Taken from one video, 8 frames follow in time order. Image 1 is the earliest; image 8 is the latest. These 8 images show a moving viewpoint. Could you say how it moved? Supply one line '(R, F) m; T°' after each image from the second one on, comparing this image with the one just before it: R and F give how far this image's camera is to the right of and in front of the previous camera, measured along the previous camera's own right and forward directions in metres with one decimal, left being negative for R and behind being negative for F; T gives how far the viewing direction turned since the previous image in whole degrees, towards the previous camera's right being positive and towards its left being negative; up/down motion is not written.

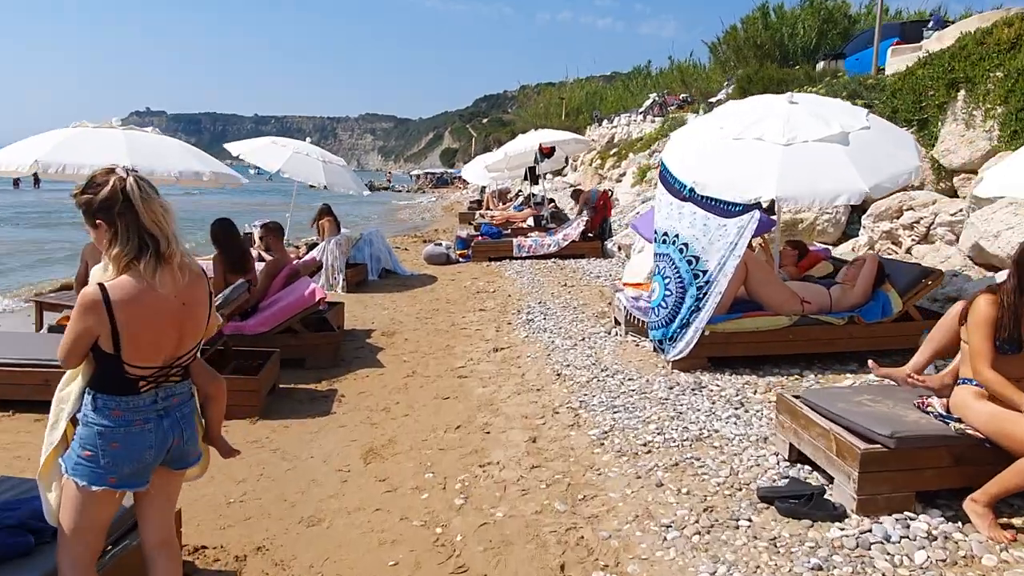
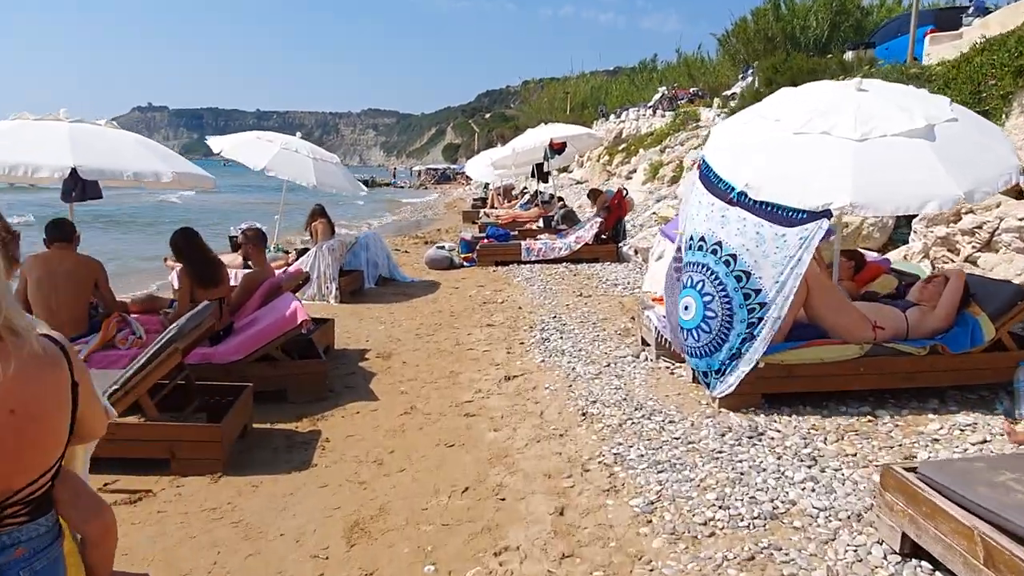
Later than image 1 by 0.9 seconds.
(-0.1, +1.0) m; 0°
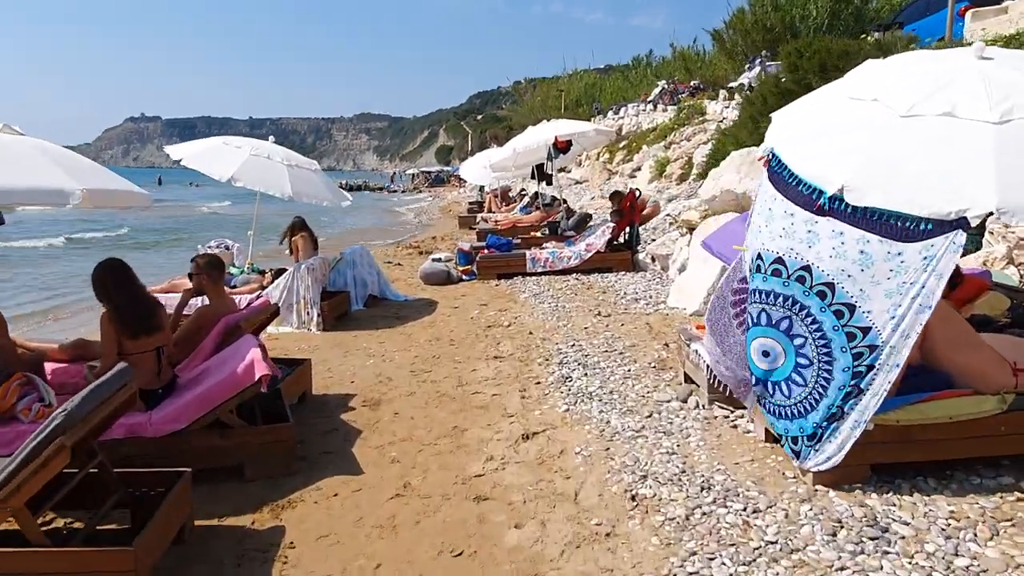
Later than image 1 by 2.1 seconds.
(-0.1, +1.3) m; 0°
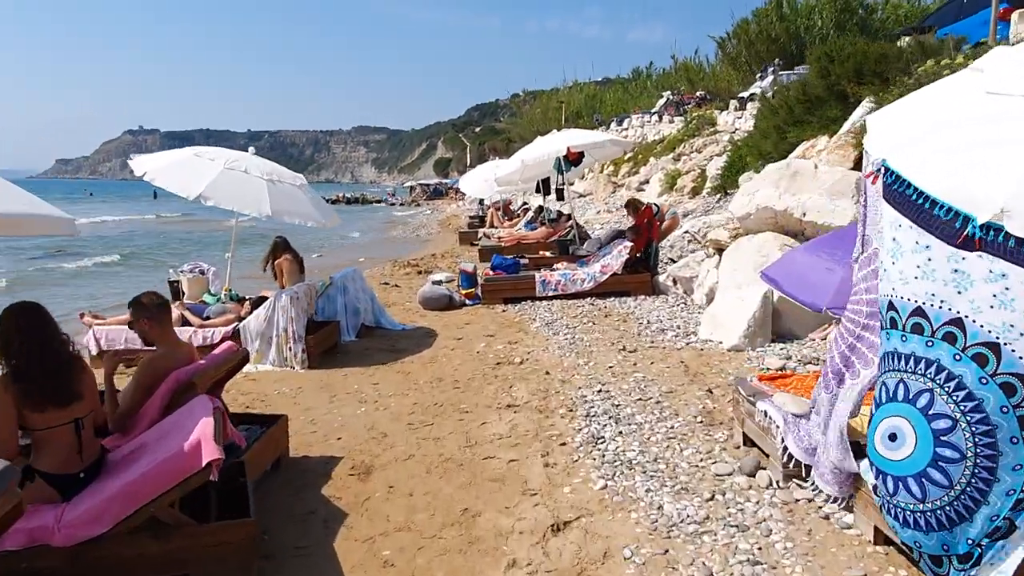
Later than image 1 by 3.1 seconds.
(-0.2, +1.1) m; 0°
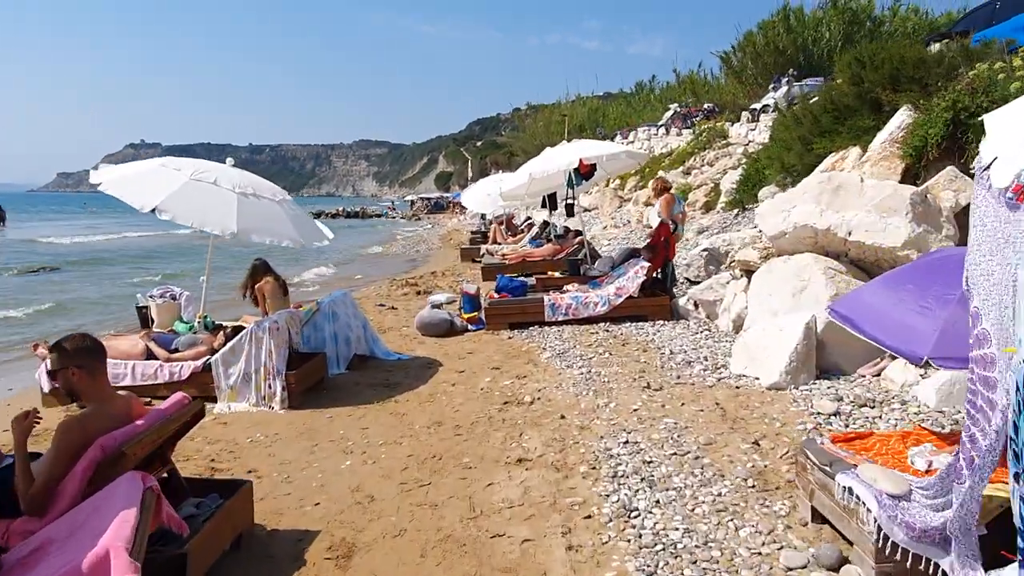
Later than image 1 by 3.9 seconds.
(-0.1, +0.9) m; 0°
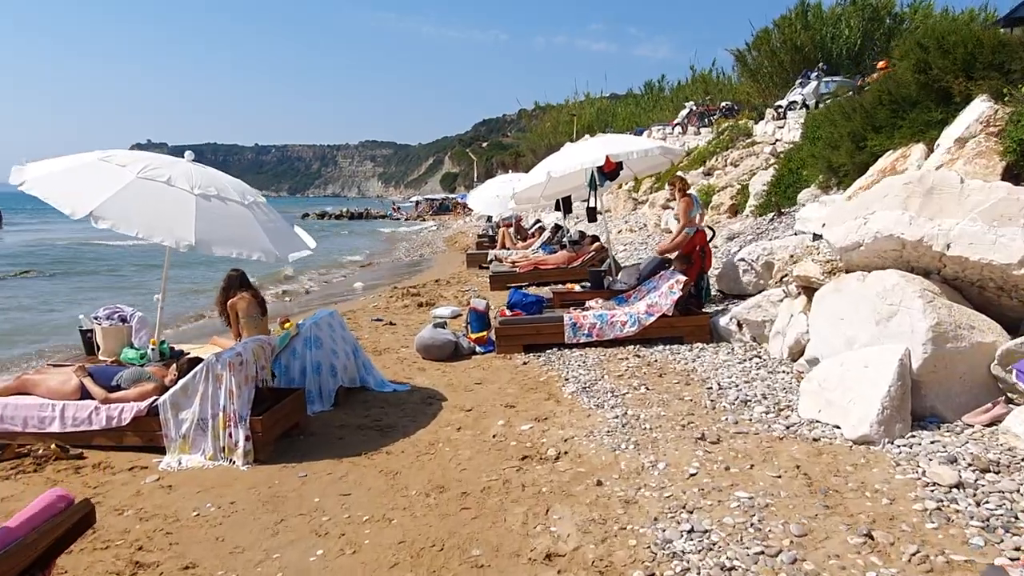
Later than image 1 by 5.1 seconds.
(-0.1, +1.3) m; 0°
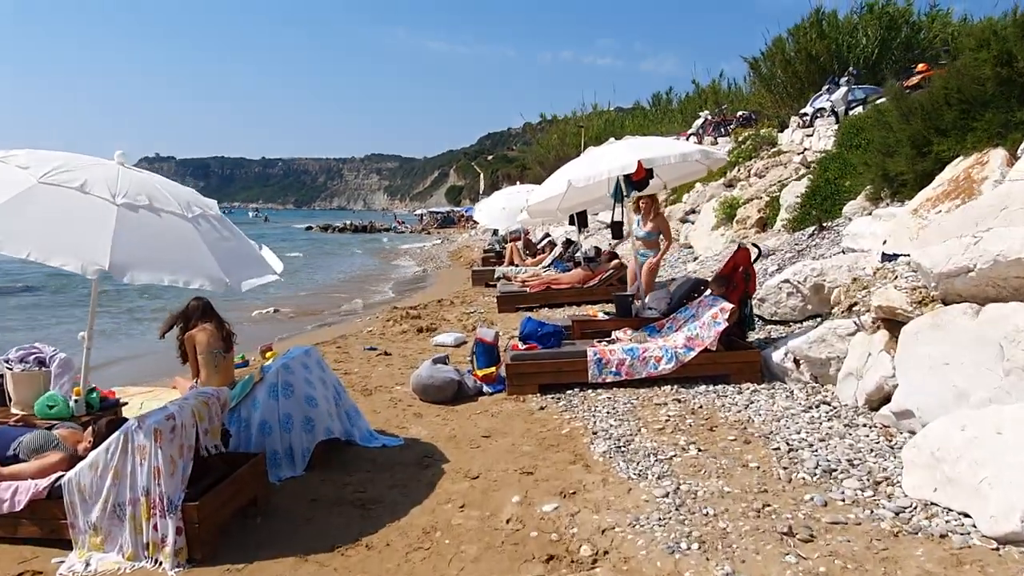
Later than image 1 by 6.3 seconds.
(-0.1, +1.3) m; 0°
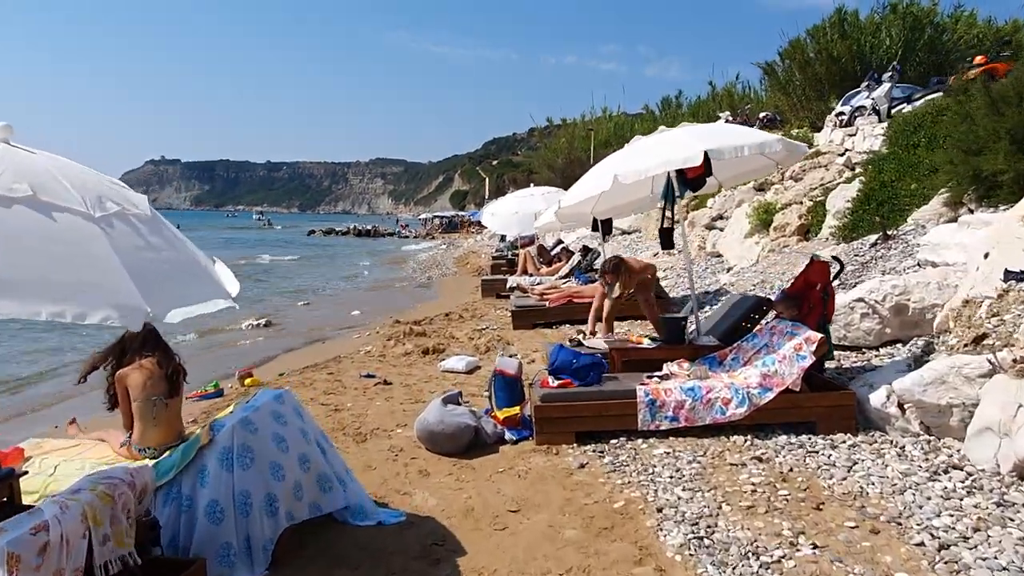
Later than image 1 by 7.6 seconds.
(-0.2, +1.5) m; 0°
